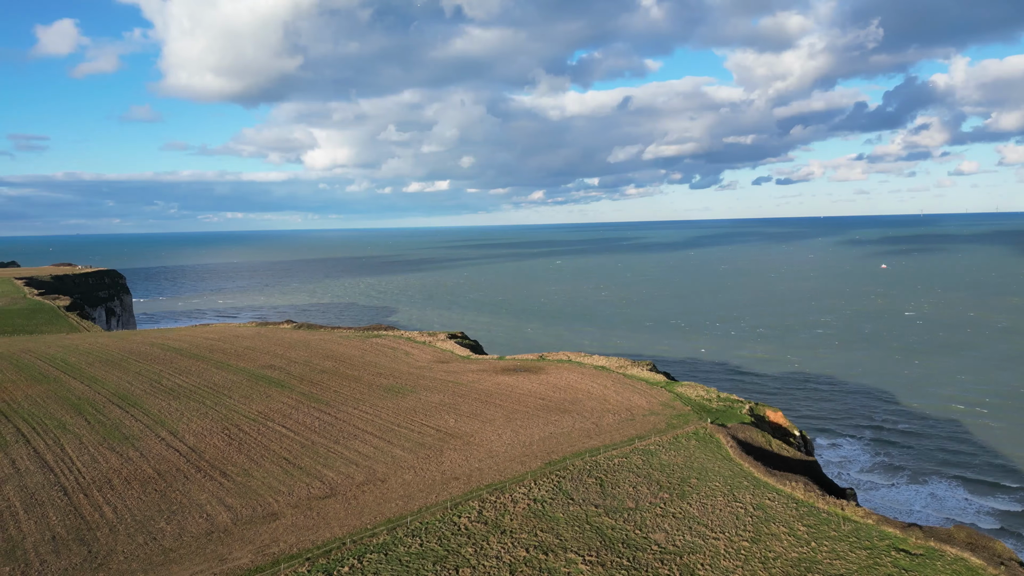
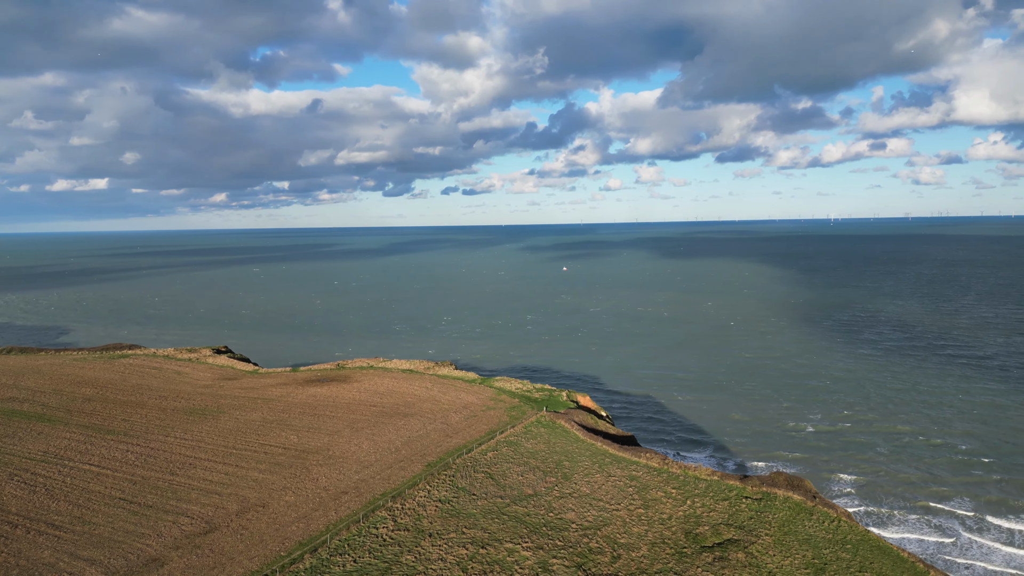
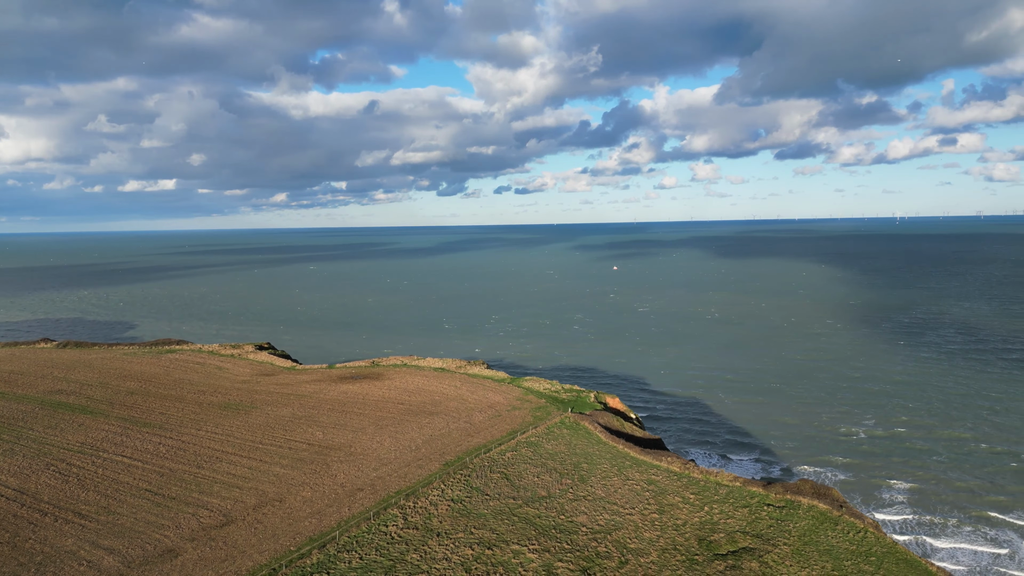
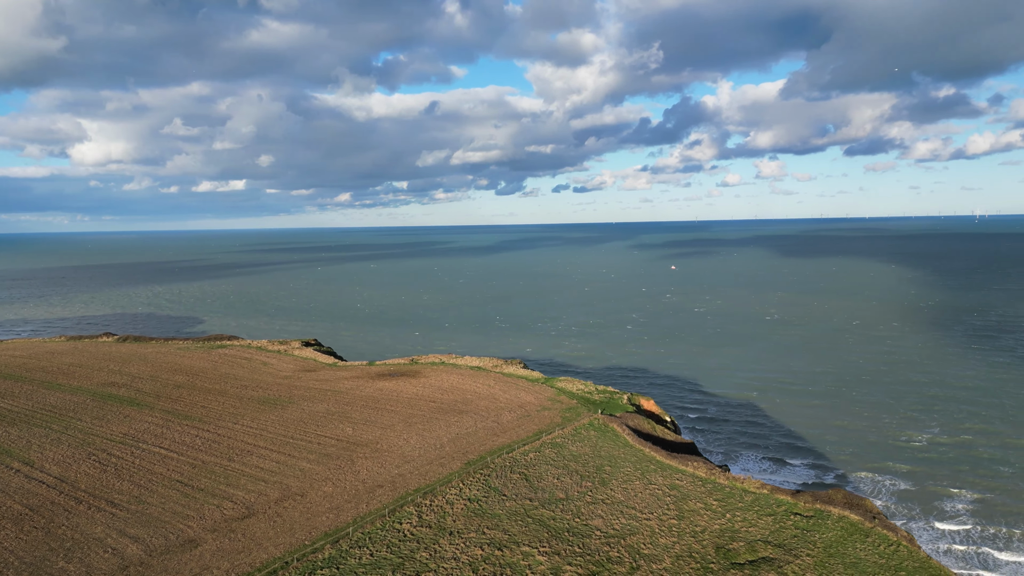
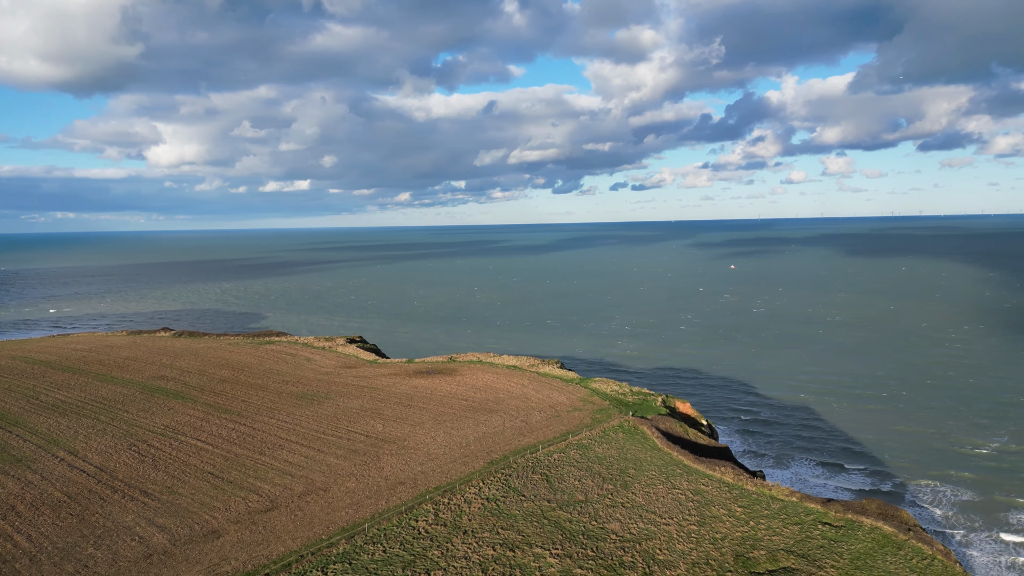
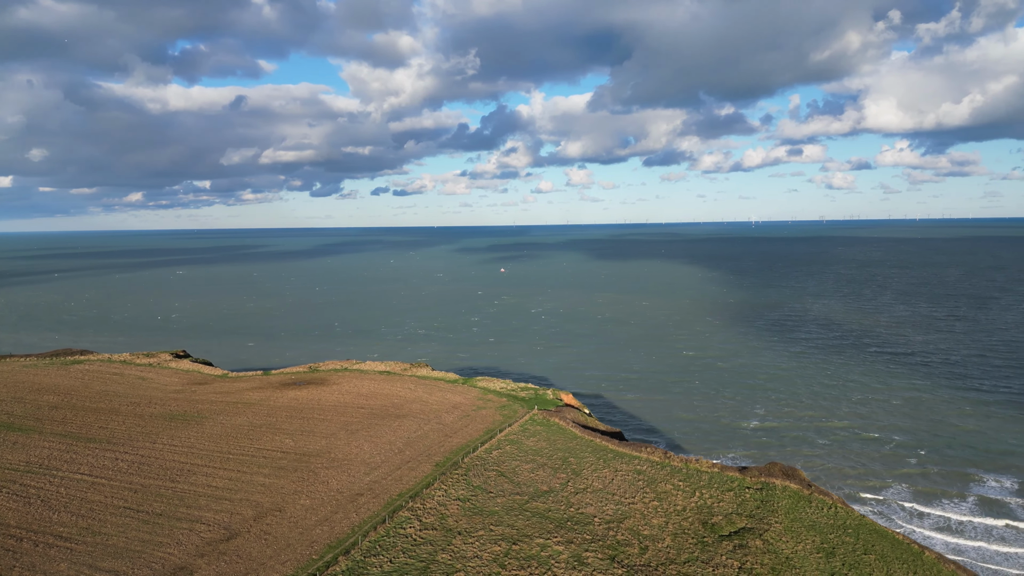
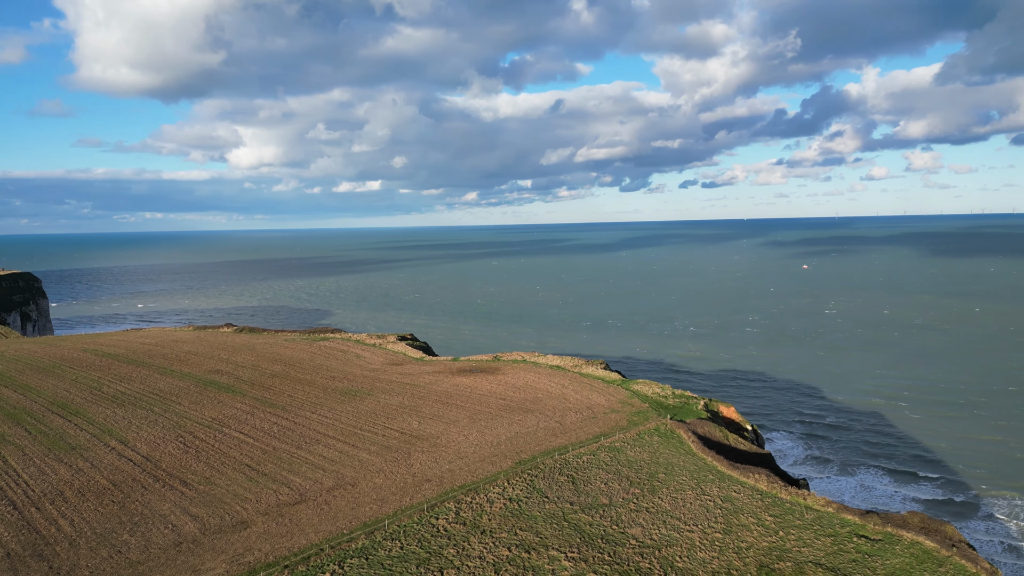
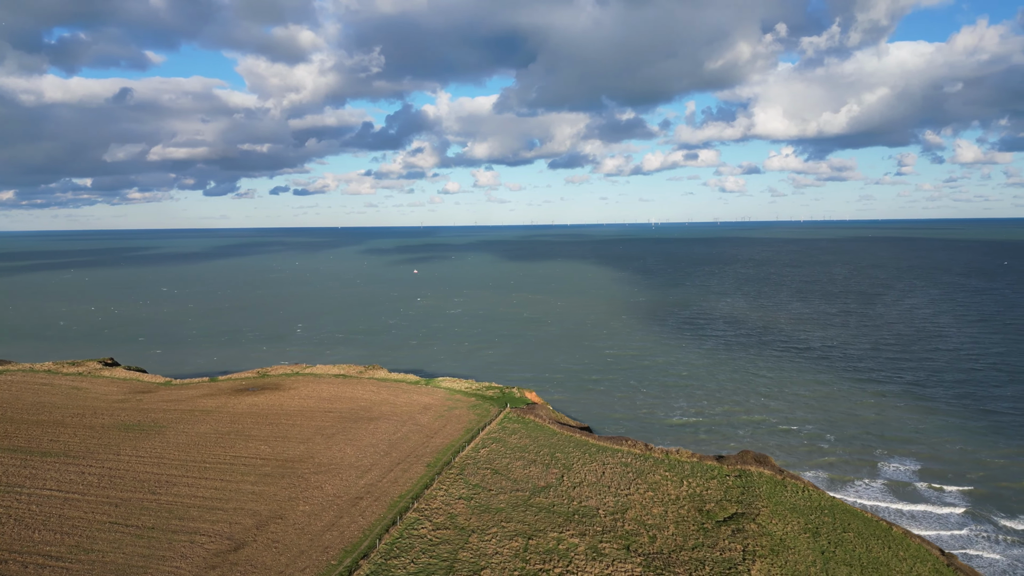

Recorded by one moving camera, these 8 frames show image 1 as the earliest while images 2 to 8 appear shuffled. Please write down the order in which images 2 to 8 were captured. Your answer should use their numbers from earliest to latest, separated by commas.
7, 5, 4, 3, 2, 6, 8
